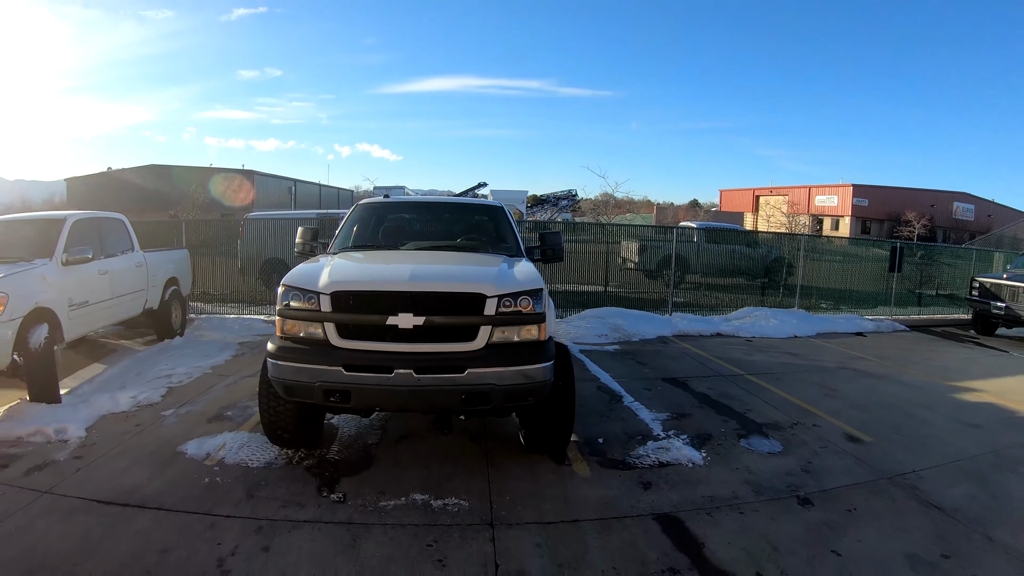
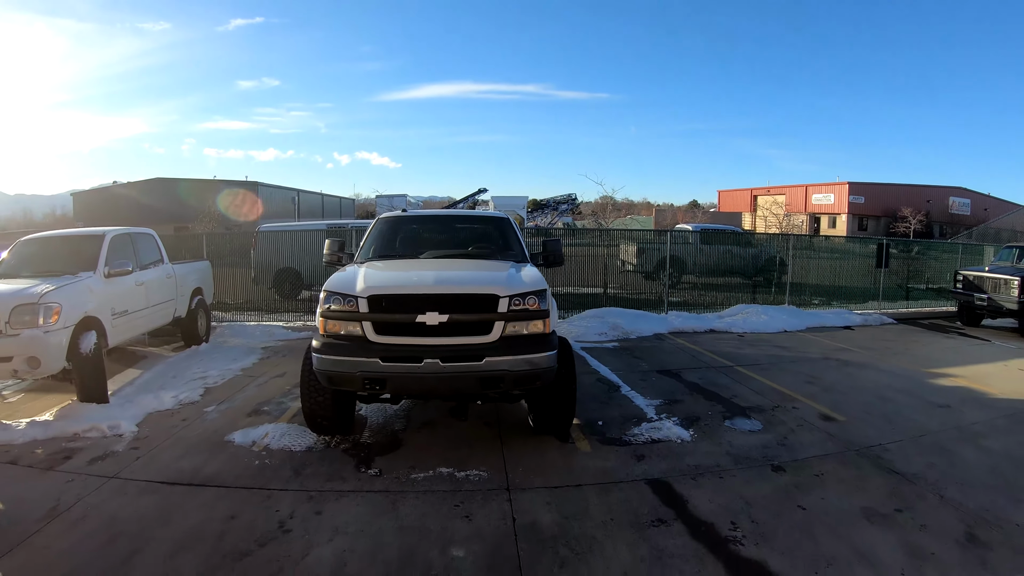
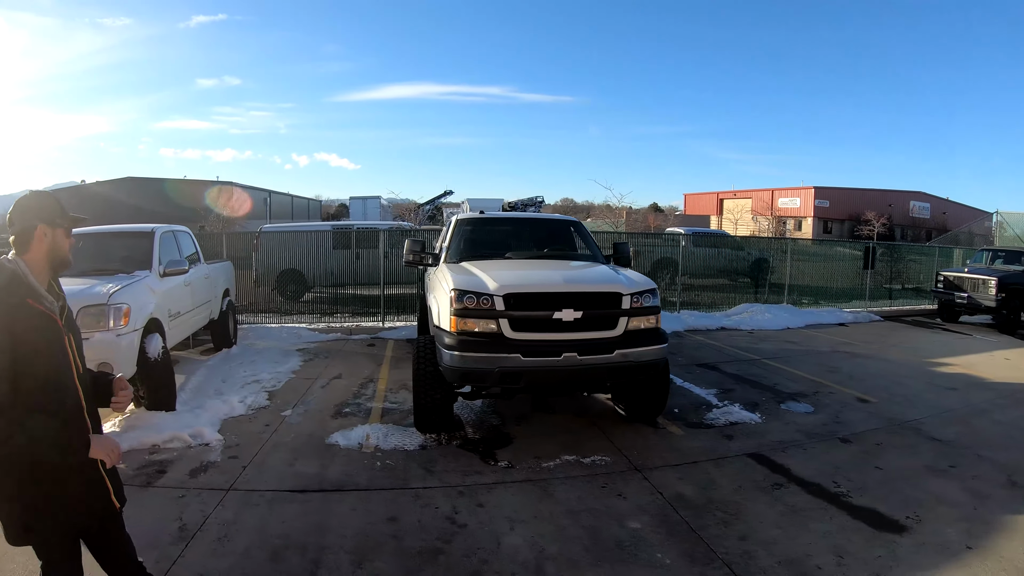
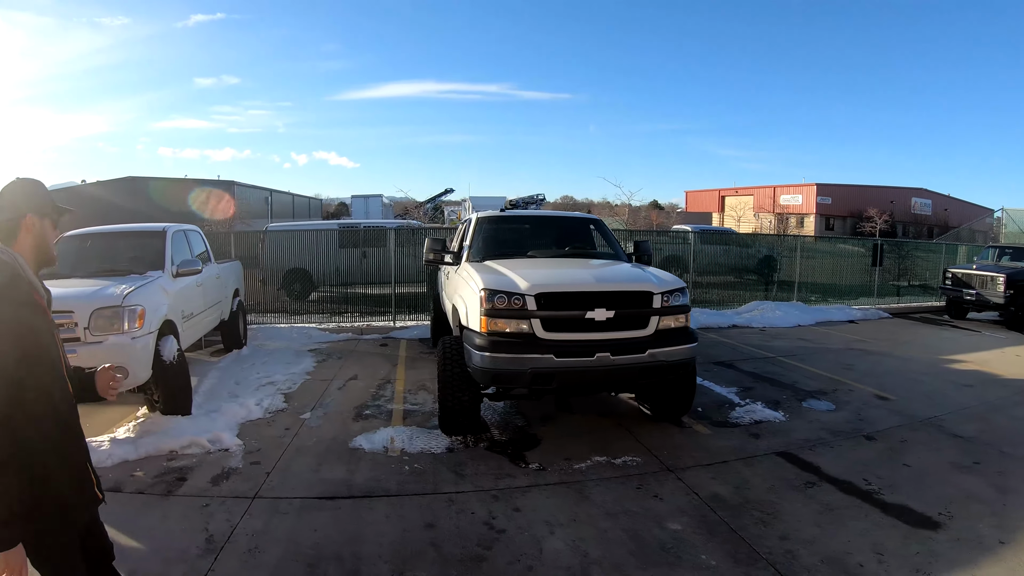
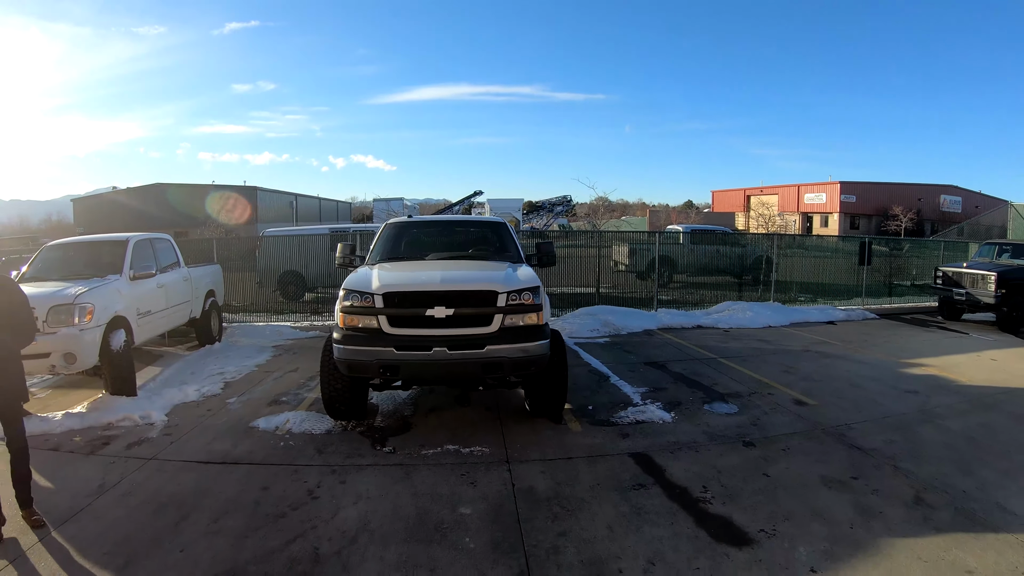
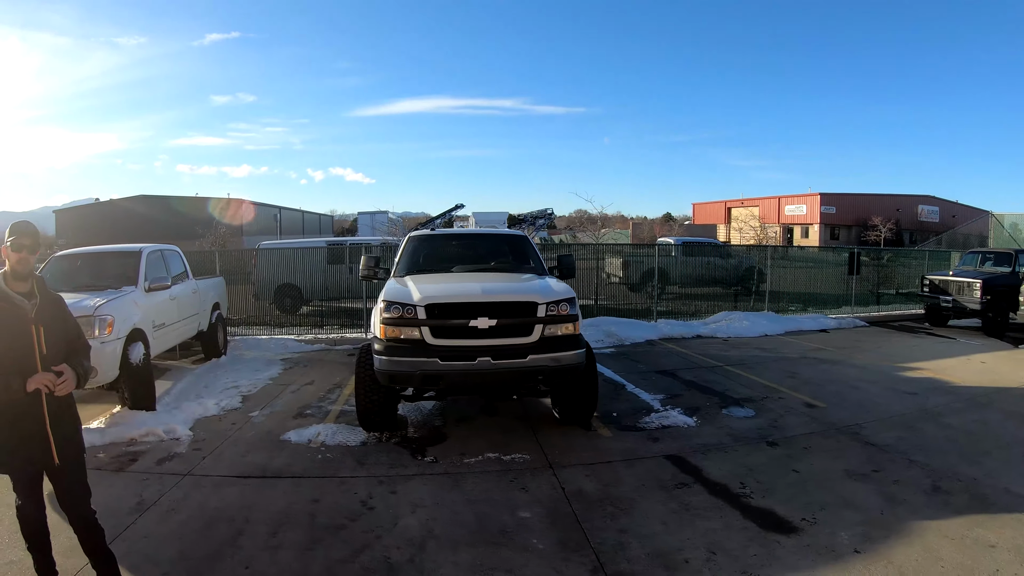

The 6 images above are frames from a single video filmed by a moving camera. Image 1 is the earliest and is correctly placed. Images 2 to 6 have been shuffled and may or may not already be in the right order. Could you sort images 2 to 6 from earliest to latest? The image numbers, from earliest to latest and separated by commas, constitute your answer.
2, 5, 6, 3, 4
